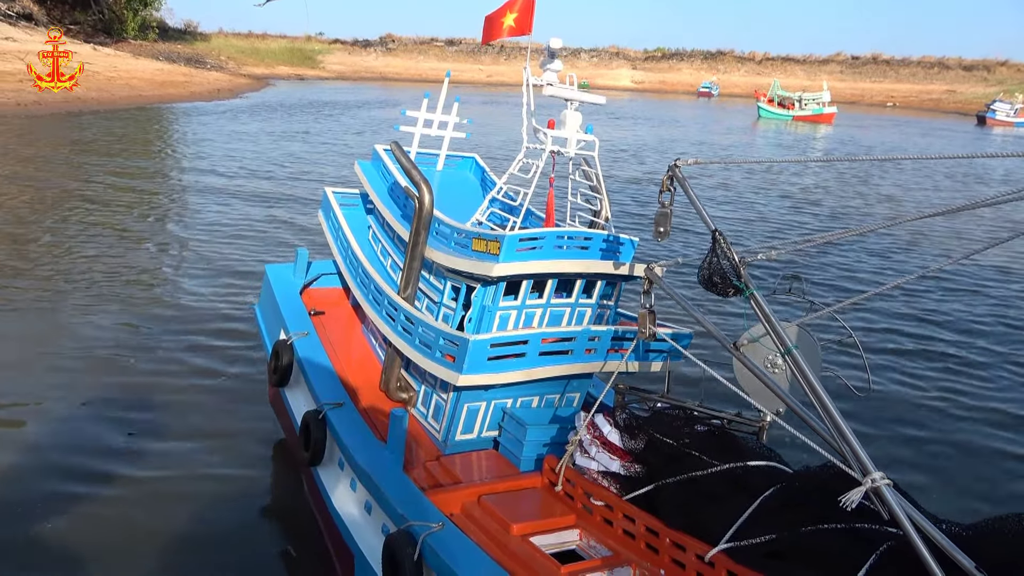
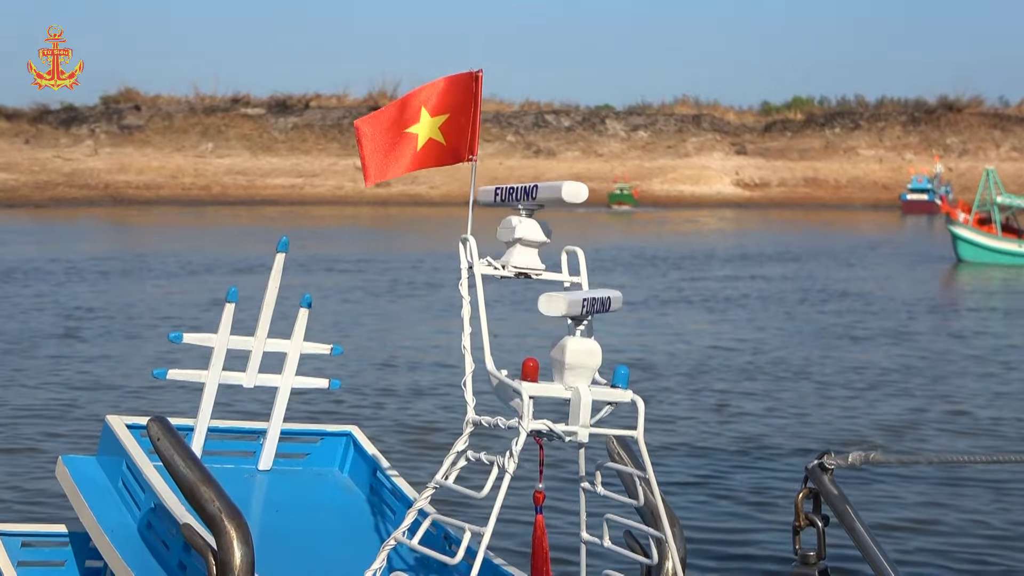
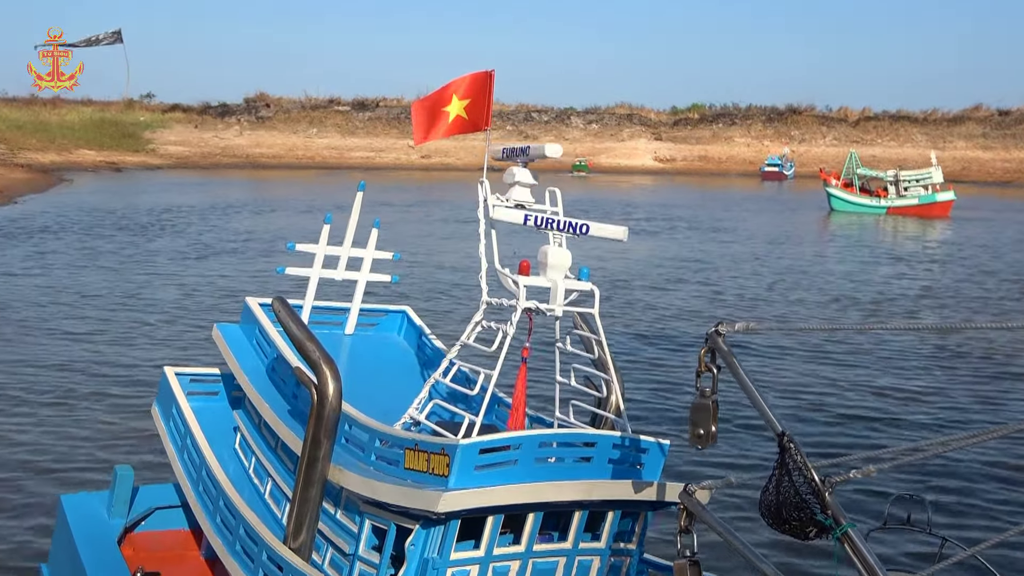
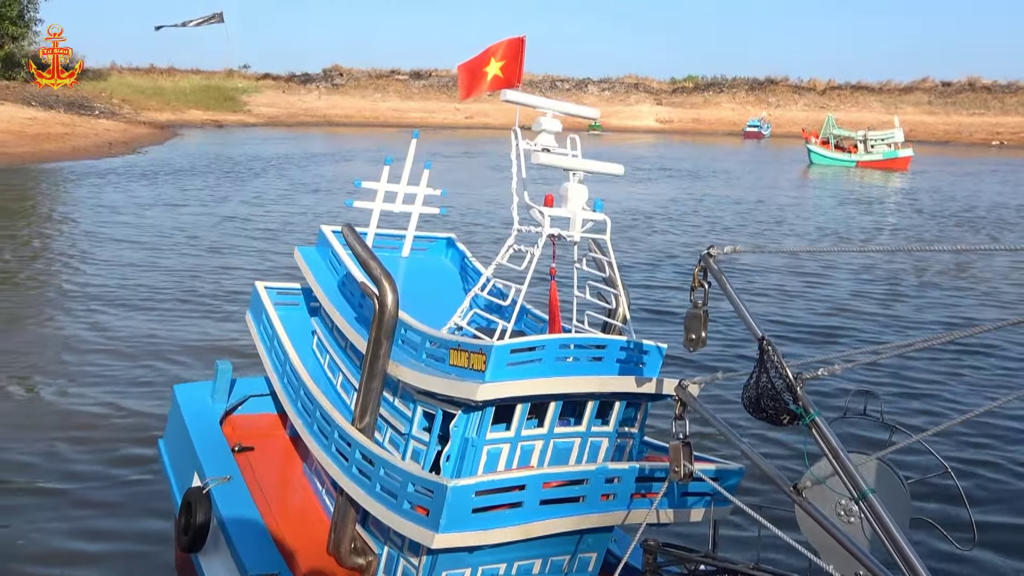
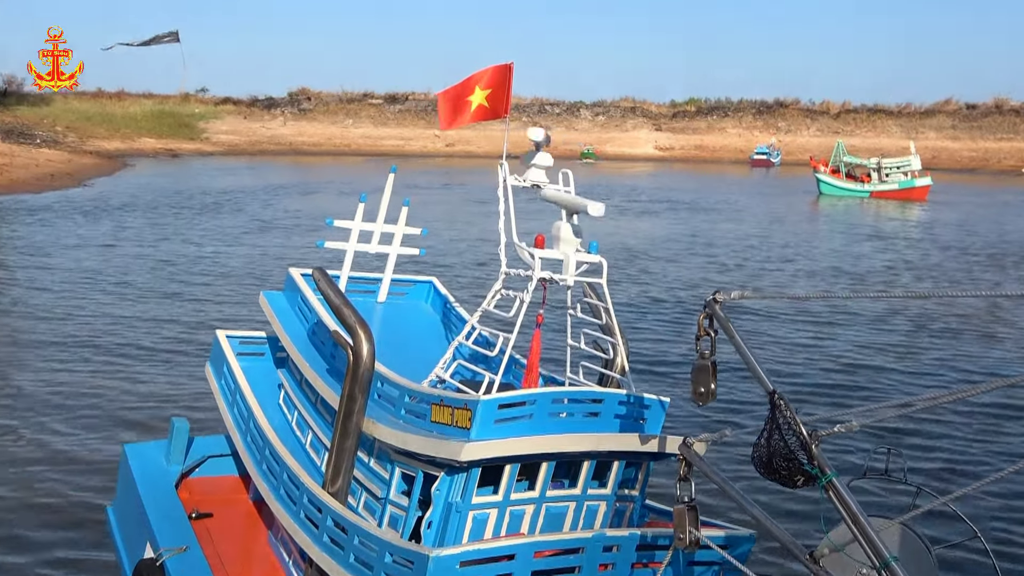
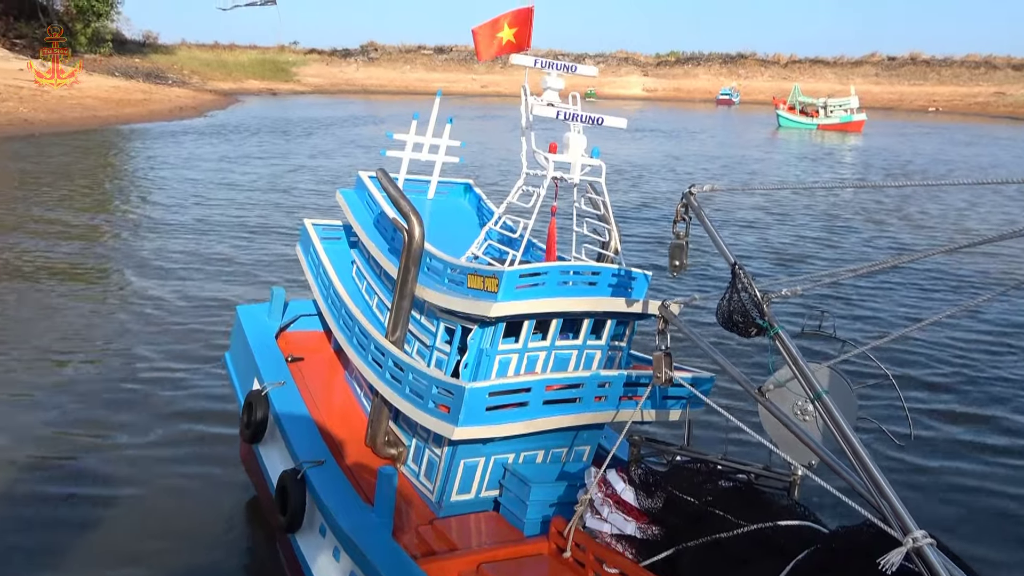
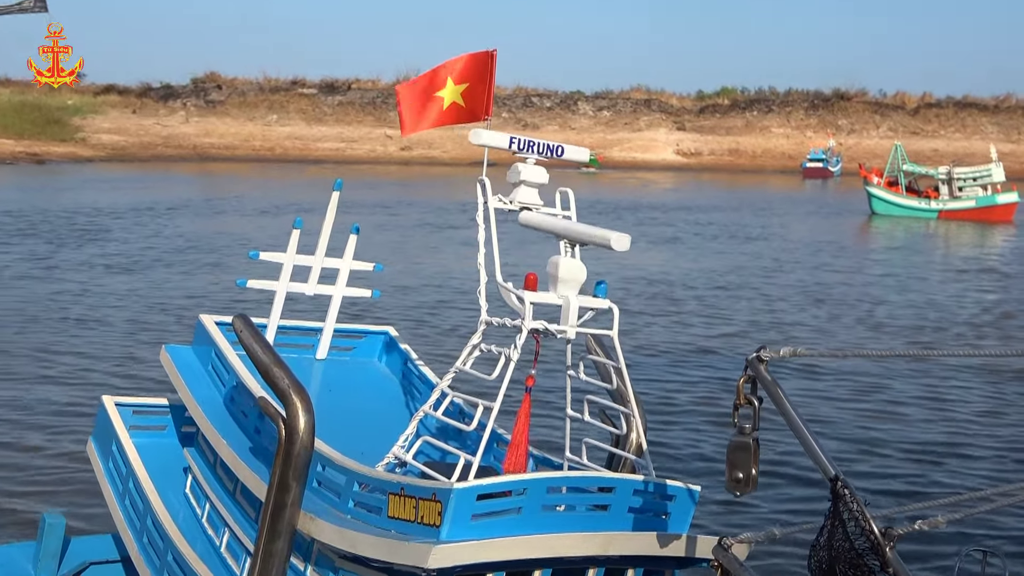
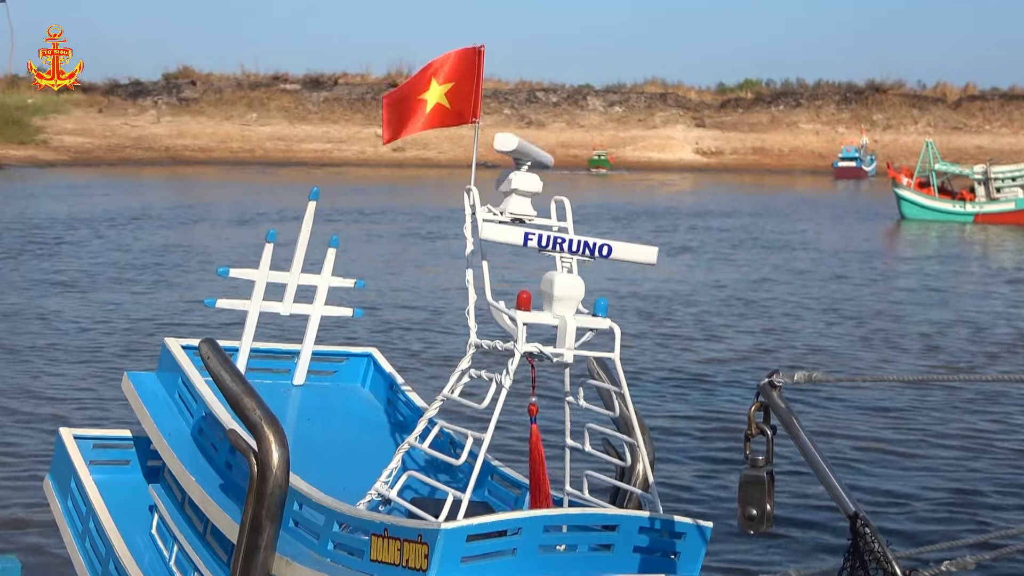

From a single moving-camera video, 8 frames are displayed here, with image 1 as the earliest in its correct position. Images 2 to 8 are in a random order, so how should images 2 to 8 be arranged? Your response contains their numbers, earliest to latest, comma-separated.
6, 4, 5, 3, 7, 8, 2
